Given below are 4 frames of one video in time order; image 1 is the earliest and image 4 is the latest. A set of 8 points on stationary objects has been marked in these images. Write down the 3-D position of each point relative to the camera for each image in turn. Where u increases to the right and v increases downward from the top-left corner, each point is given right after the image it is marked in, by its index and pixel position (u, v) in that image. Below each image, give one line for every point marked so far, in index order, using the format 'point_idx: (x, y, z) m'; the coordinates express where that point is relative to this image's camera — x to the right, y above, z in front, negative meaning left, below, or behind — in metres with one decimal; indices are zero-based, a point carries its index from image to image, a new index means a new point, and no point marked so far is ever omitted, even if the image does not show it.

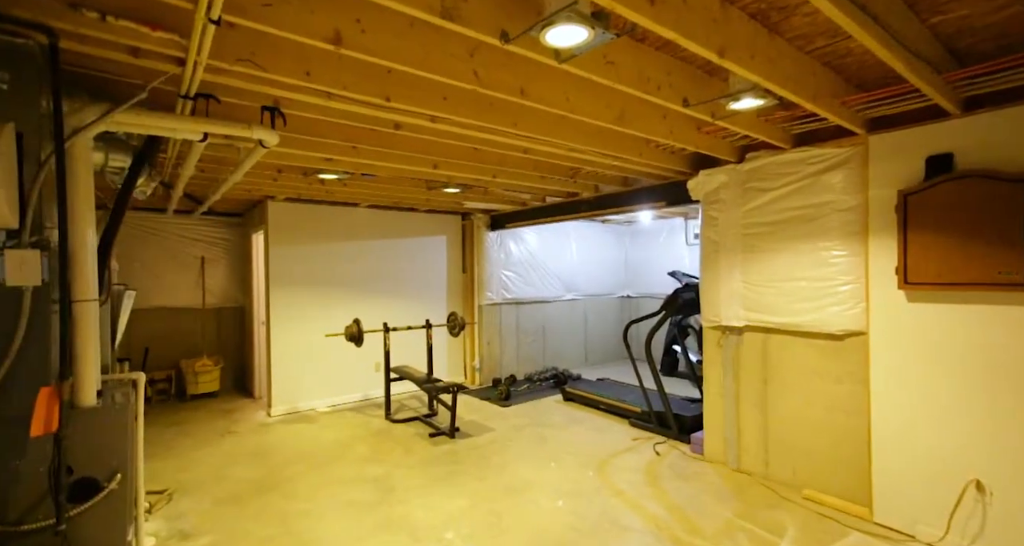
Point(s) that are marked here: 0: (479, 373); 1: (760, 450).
0: (-0.4, -1.3, +6.4) m
1: (+1.8, -1.3, +3.5) m
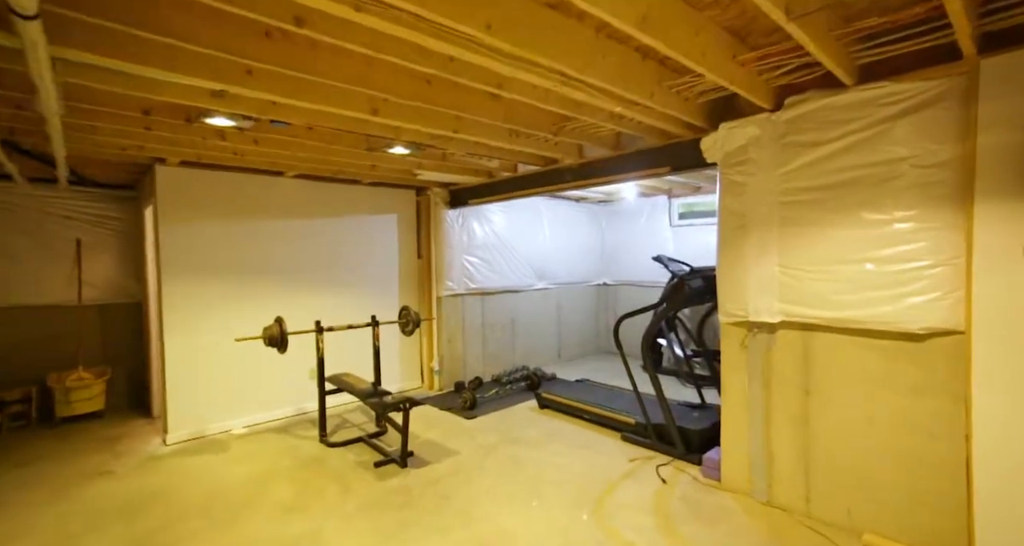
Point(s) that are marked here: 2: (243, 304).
0: (-0.8, -1.1, +5.5) m
1: (+1.6, -1.2, +2.8) m
2: (-2.3, -0.3, +4.3) m
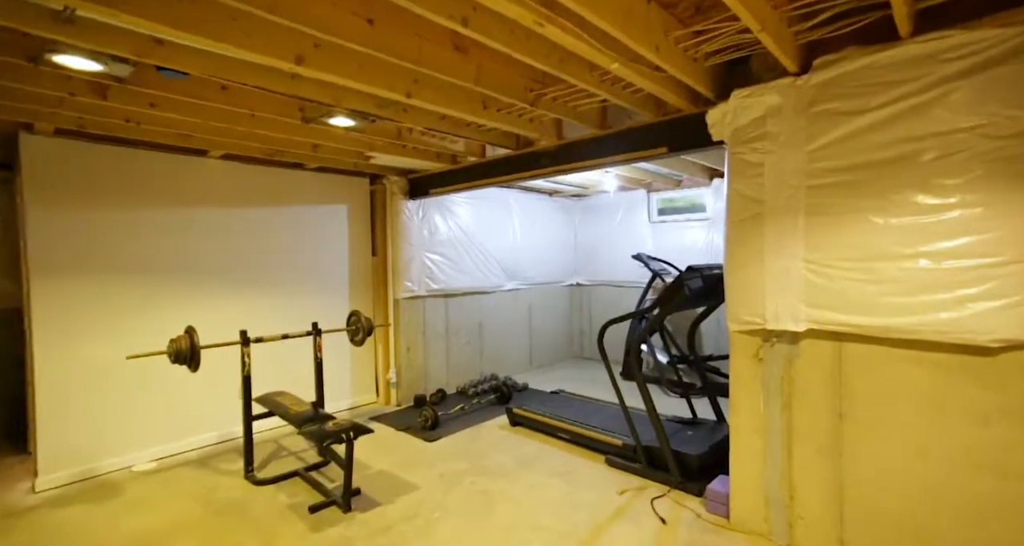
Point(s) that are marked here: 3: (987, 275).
0: (-1.1, -1.1, +4.9) m
1: (+1.5, -1.1, +2.3) m
2: (-2.5, -0.3, +3.5) m
3: (+1.7, 0.0, +1.8) m
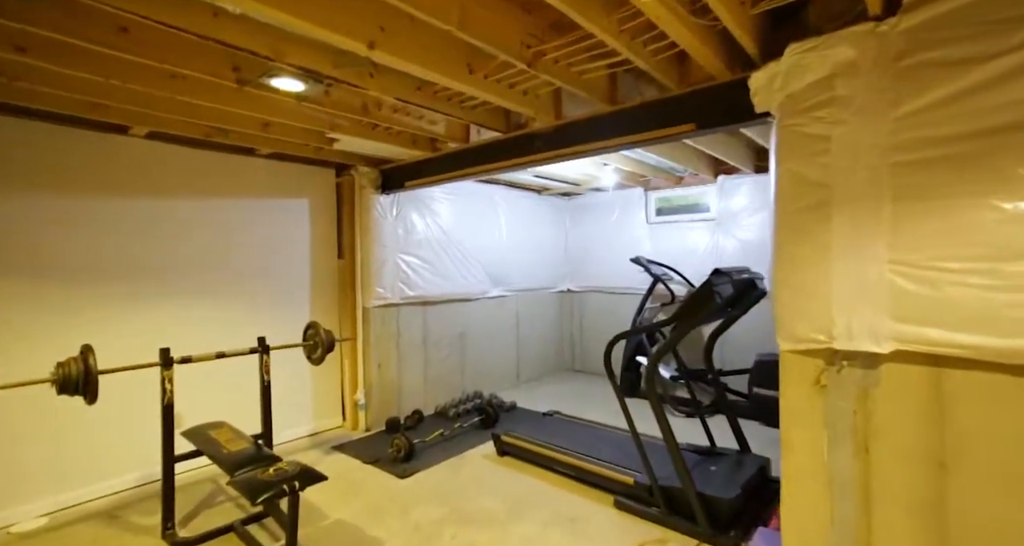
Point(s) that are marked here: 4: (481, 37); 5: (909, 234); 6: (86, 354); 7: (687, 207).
0: (-1.2, -1.2, +4.2) m
1: (+1.4, -1.2, +1.8) m
2: (-2.6, -0.3, +2.8) m
3: (+1.7, 0.0, +1.3) m
4: (-0.1, +0.9, +2.0) m
5: (+1.4, +0.1, +1.7) m
6: (-1.9, -0.4, +2.2) m
7: (+1.9, +0.7, +5.4) m
